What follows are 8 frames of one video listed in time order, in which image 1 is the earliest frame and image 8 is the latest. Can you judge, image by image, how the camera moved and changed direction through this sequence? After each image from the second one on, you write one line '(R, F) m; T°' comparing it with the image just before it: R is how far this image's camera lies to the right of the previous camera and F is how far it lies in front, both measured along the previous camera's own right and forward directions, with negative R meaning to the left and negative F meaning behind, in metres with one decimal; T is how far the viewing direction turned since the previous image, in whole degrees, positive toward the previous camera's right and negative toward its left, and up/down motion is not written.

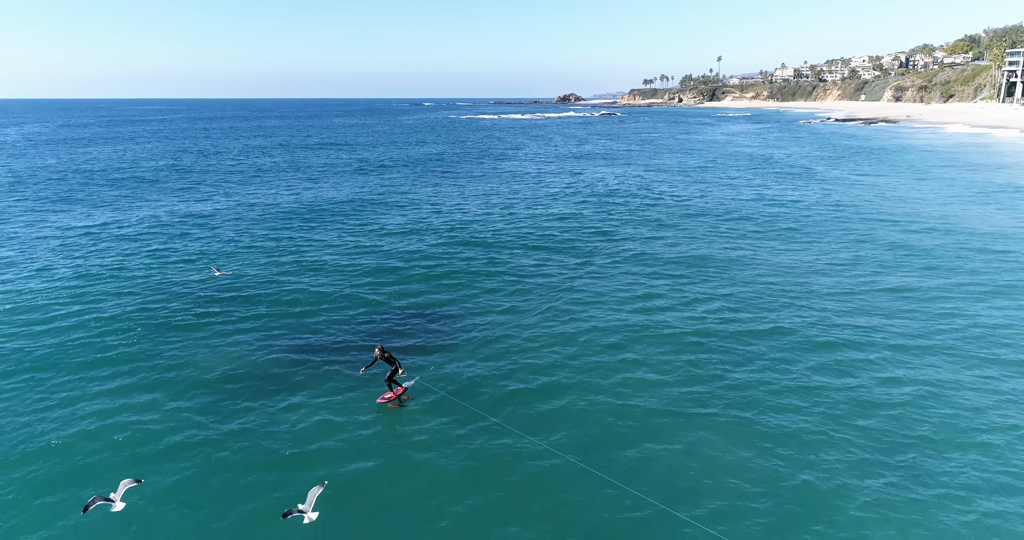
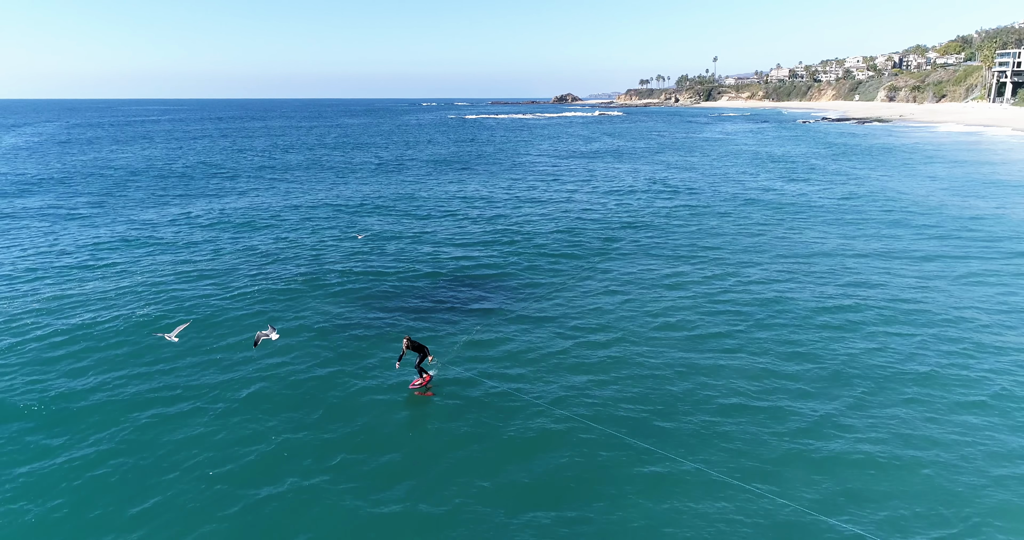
(-3.6, -3.2) m; 0°
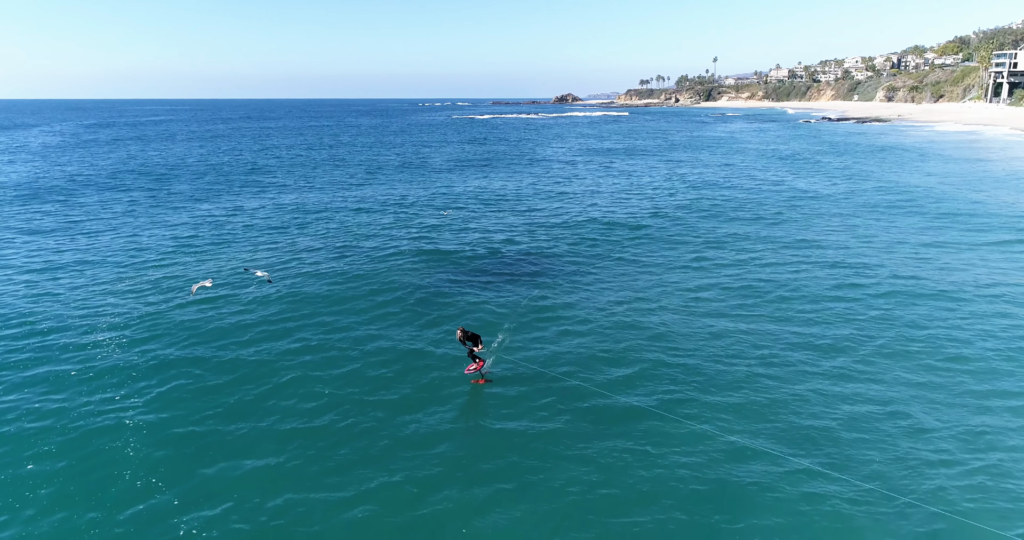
(-3.9, -2.9) m; 0°
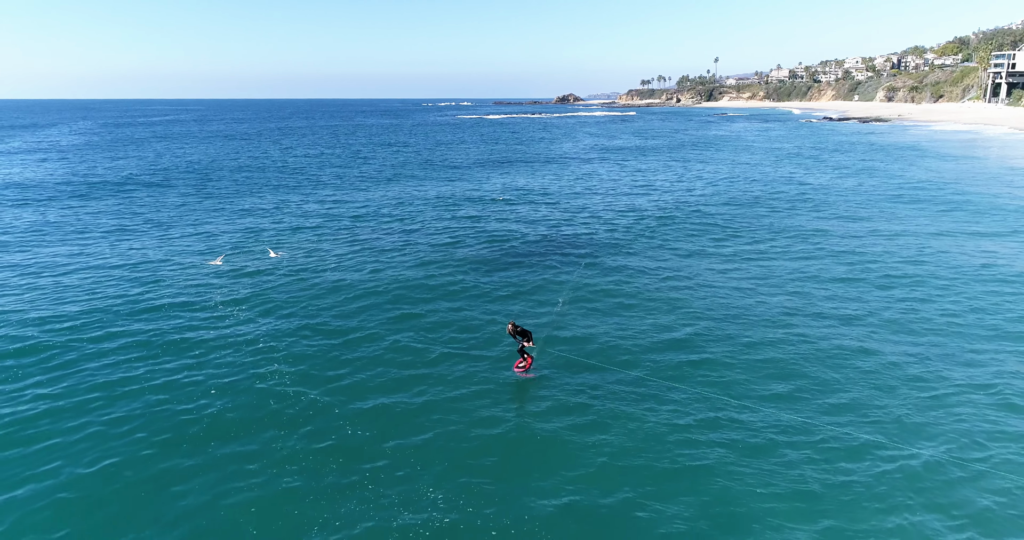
(-3.9, -2.8) m; 0°
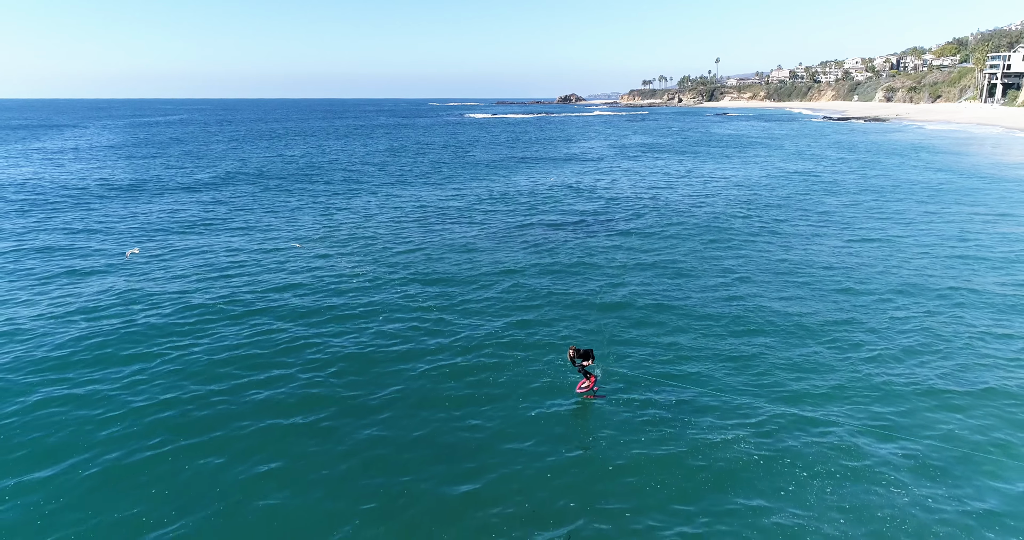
(-5.6, -5.0) m; 0°
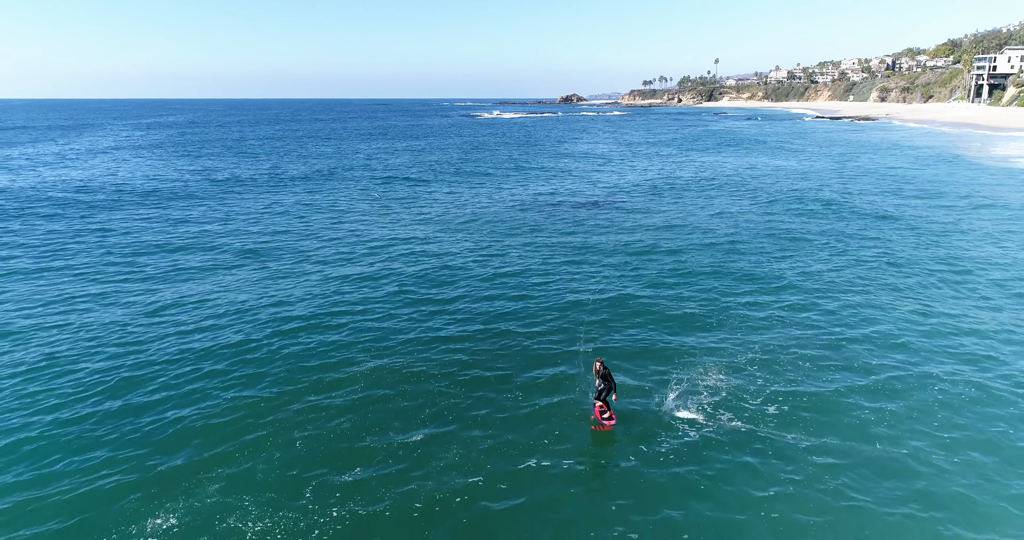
(-2.1, -8.3) m; 0°
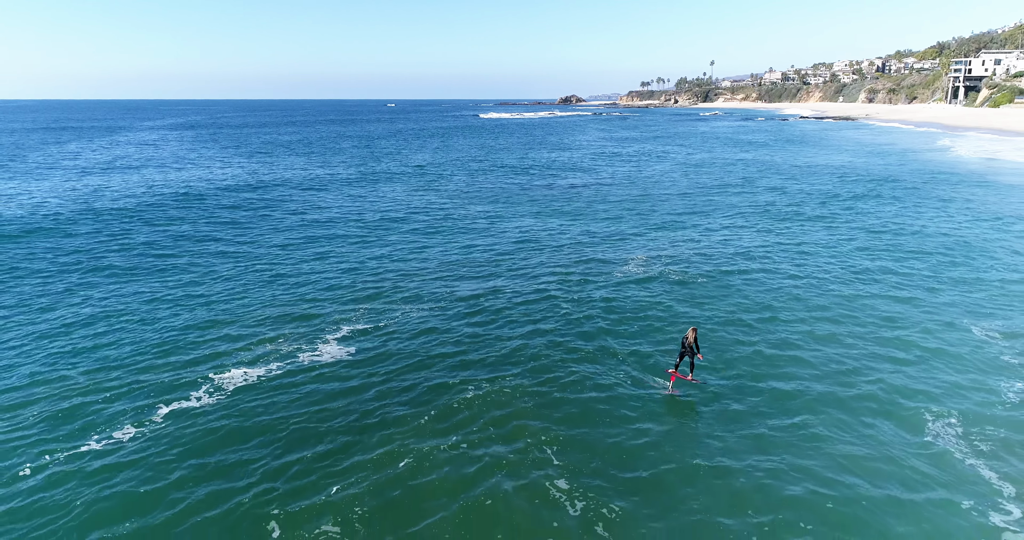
(-0.5, -11.7) m; 0°
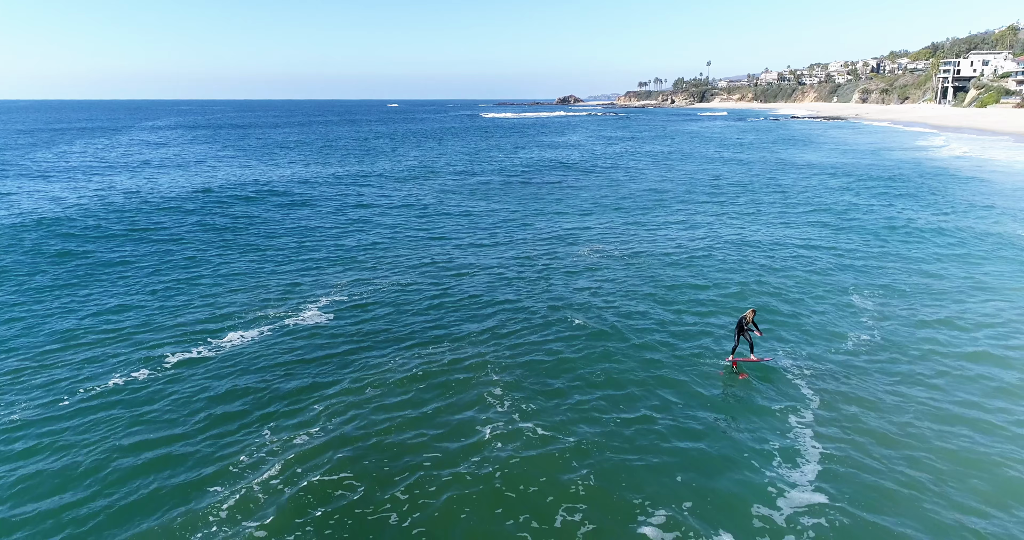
(+2.7, -3.0) m; 0°
